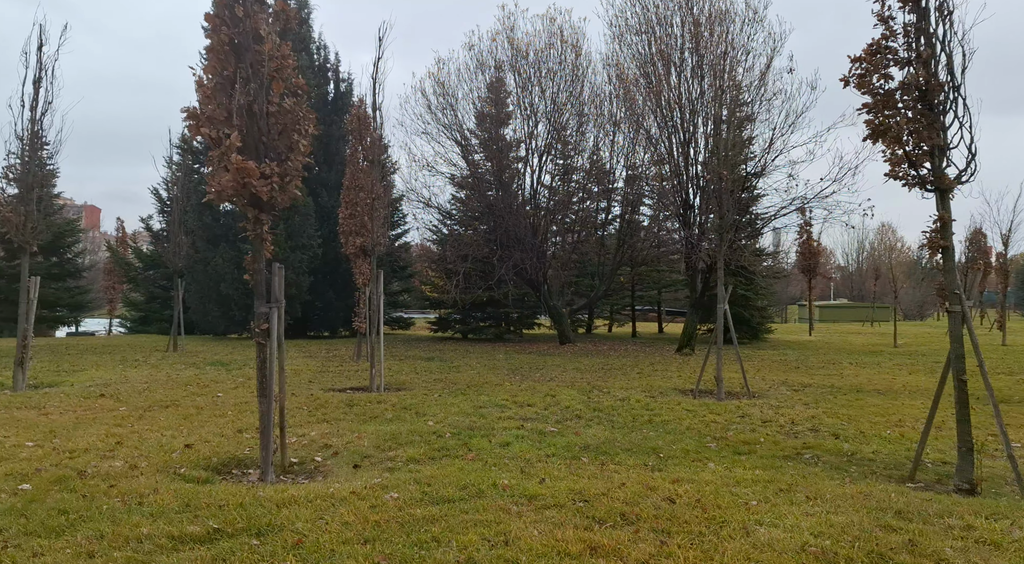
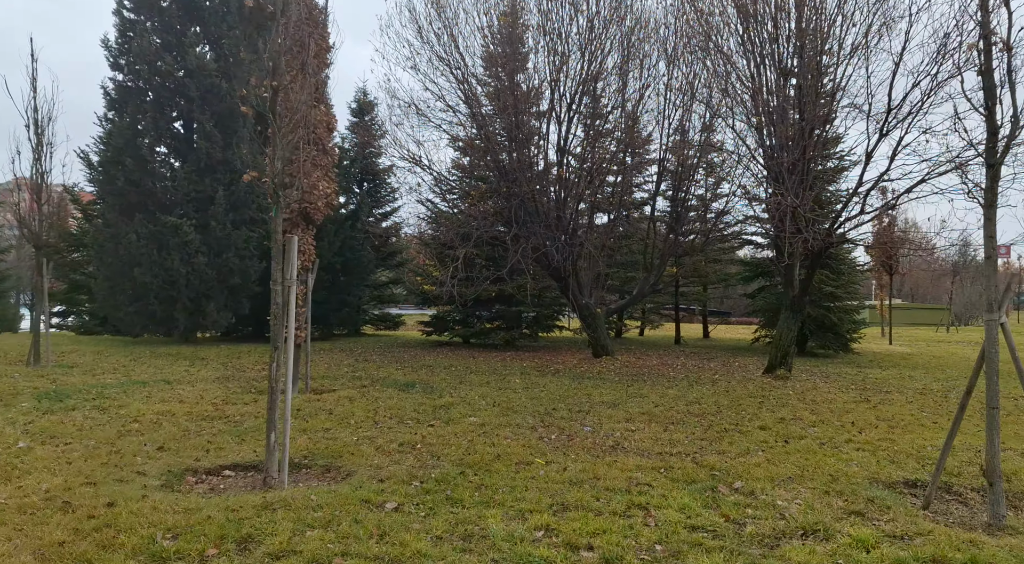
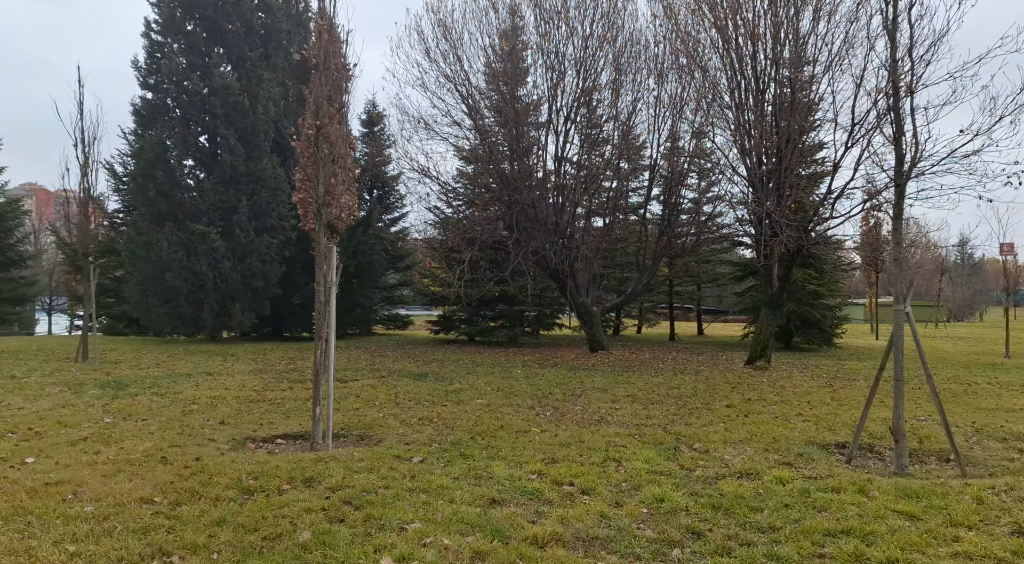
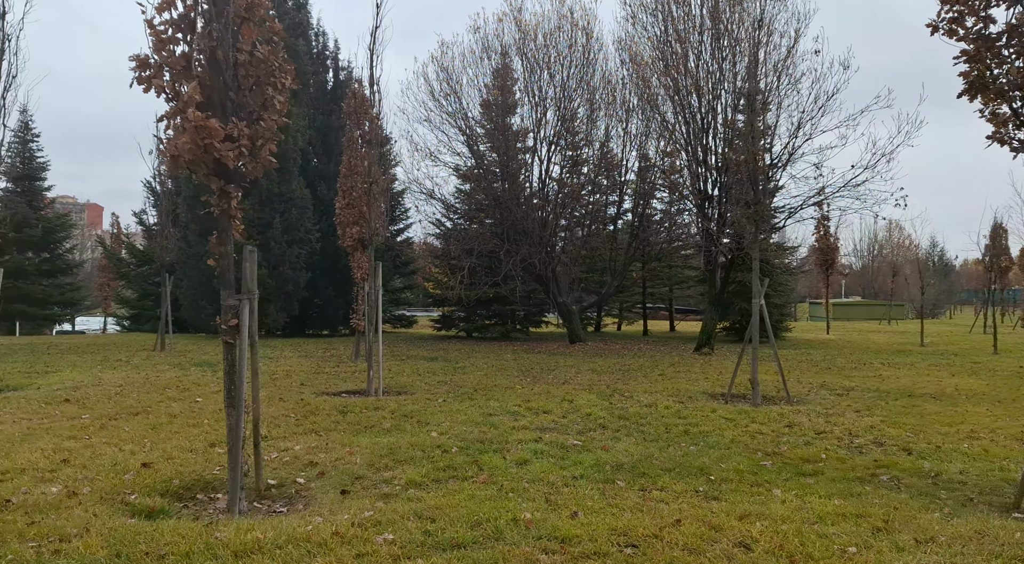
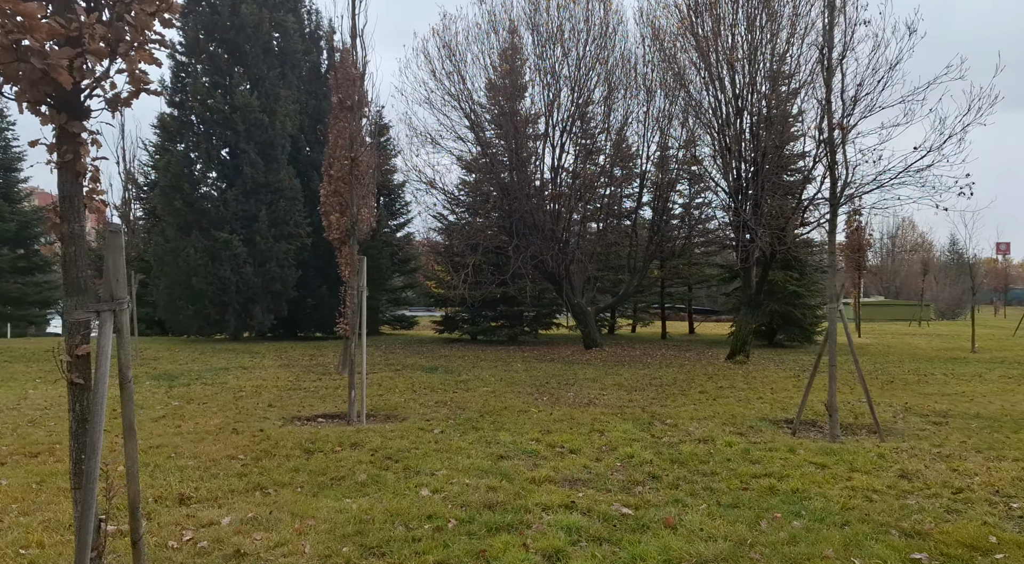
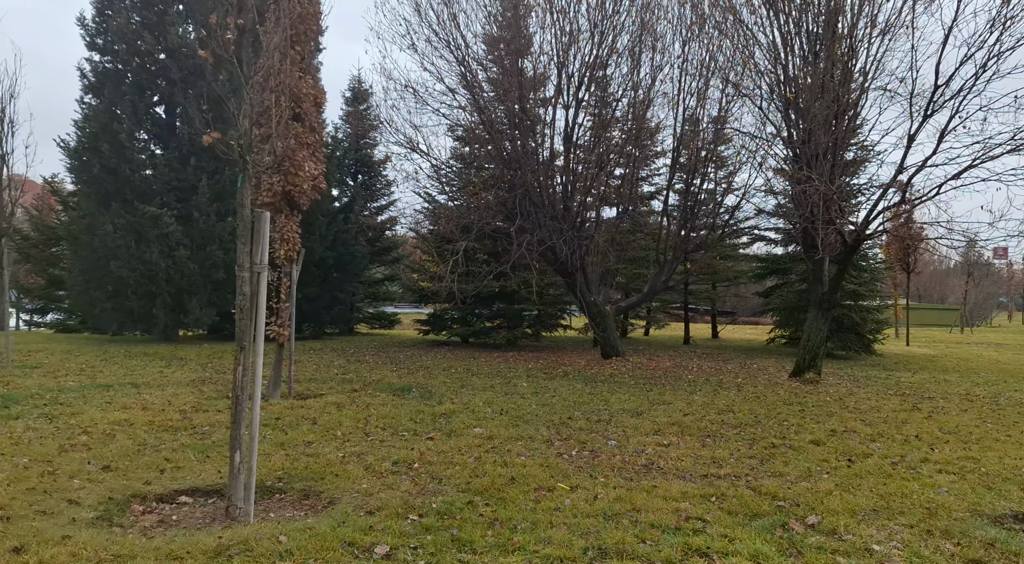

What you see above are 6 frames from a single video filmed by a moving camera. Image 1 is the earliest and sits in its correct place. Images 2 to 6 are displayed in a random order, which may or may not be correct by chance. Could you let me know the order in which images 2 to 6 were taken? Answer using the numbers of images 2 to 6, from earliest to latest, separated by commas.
4, 5, 3, 2, 6
